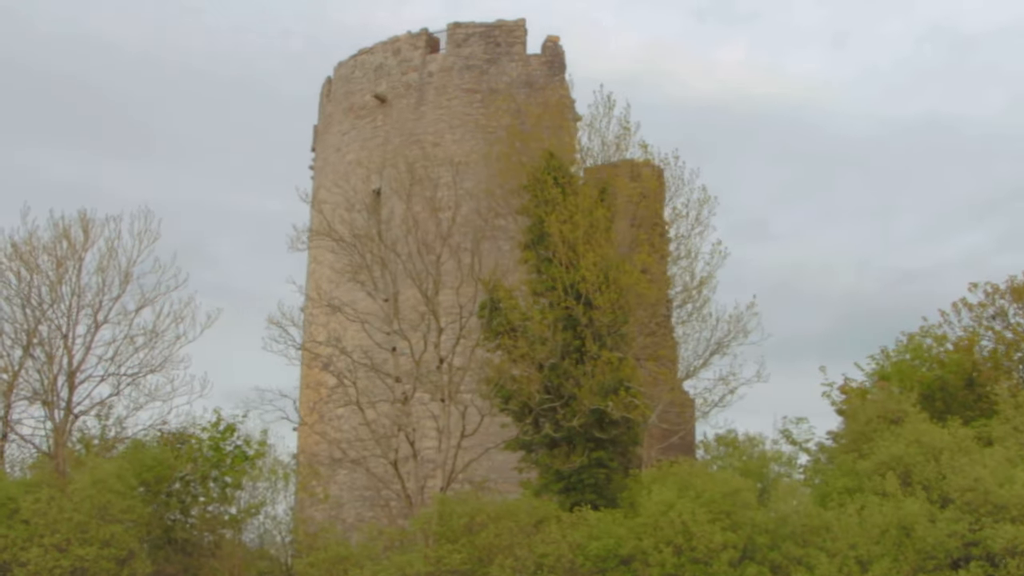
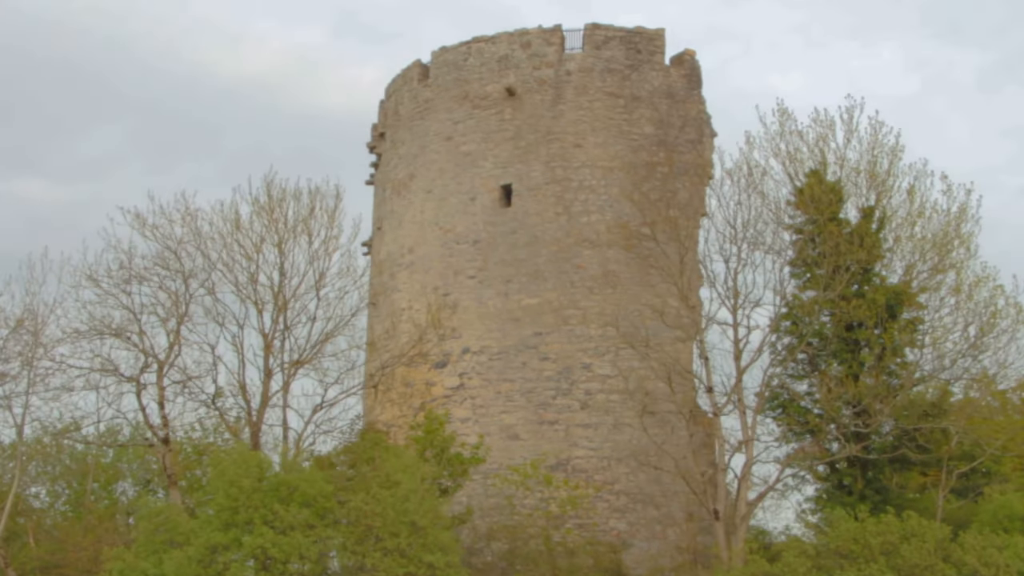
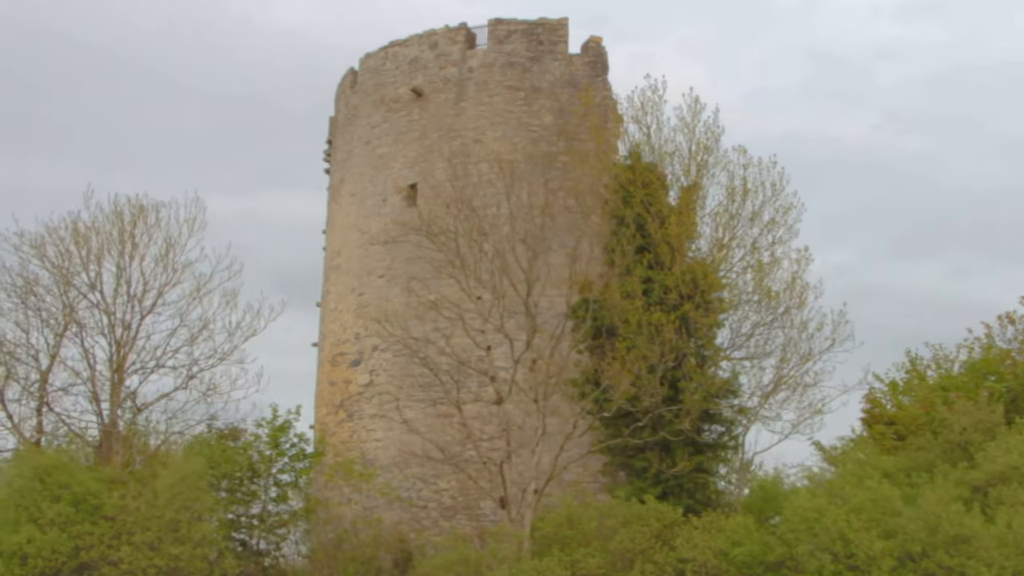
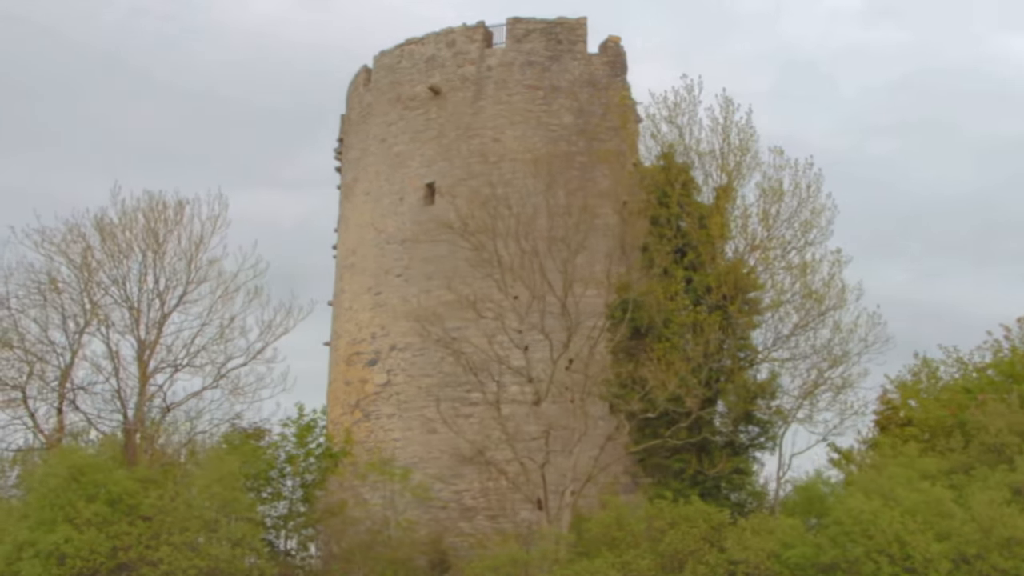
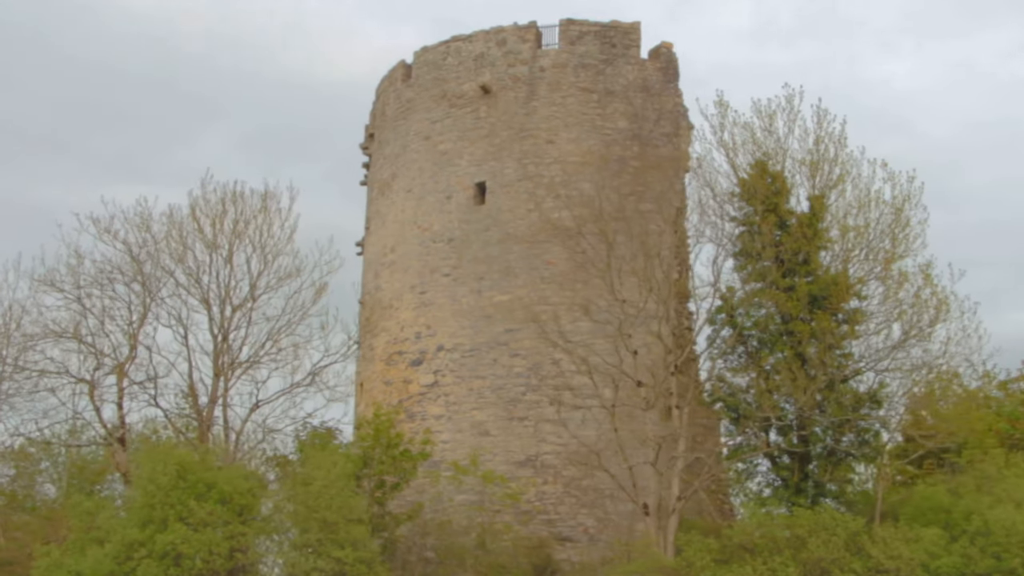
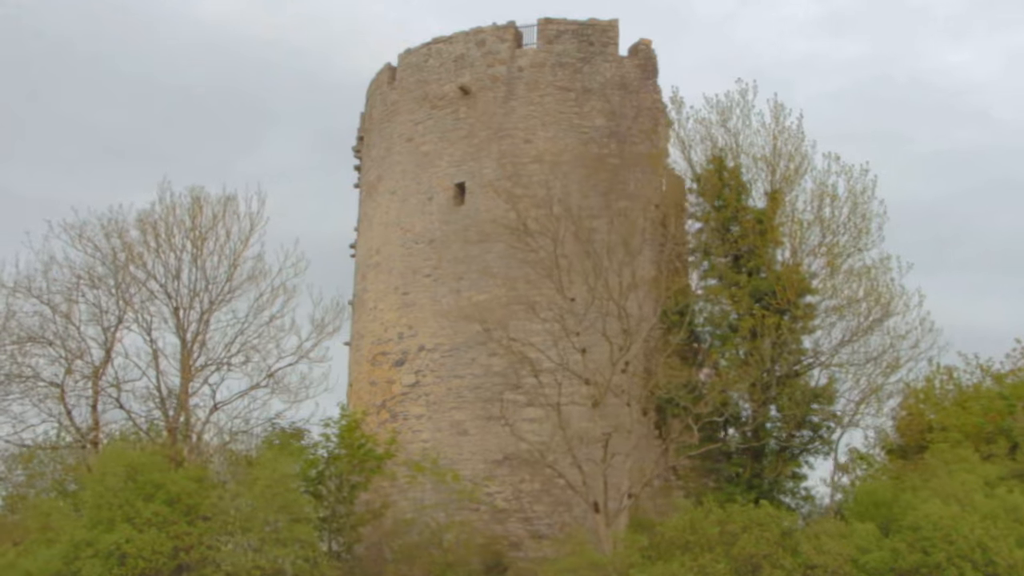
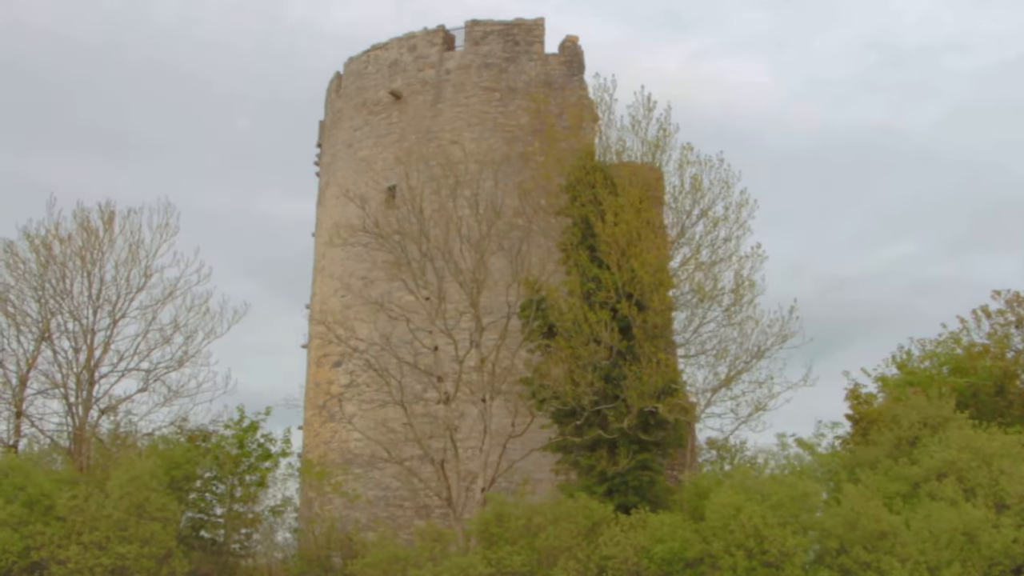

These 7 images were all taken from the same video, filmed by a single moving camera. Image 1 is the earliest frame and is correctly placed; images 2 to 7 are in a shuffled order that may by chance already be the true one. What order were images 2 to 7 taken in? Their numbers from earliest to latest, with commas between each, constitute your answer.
7, 3, 4, 6, 5, 2
